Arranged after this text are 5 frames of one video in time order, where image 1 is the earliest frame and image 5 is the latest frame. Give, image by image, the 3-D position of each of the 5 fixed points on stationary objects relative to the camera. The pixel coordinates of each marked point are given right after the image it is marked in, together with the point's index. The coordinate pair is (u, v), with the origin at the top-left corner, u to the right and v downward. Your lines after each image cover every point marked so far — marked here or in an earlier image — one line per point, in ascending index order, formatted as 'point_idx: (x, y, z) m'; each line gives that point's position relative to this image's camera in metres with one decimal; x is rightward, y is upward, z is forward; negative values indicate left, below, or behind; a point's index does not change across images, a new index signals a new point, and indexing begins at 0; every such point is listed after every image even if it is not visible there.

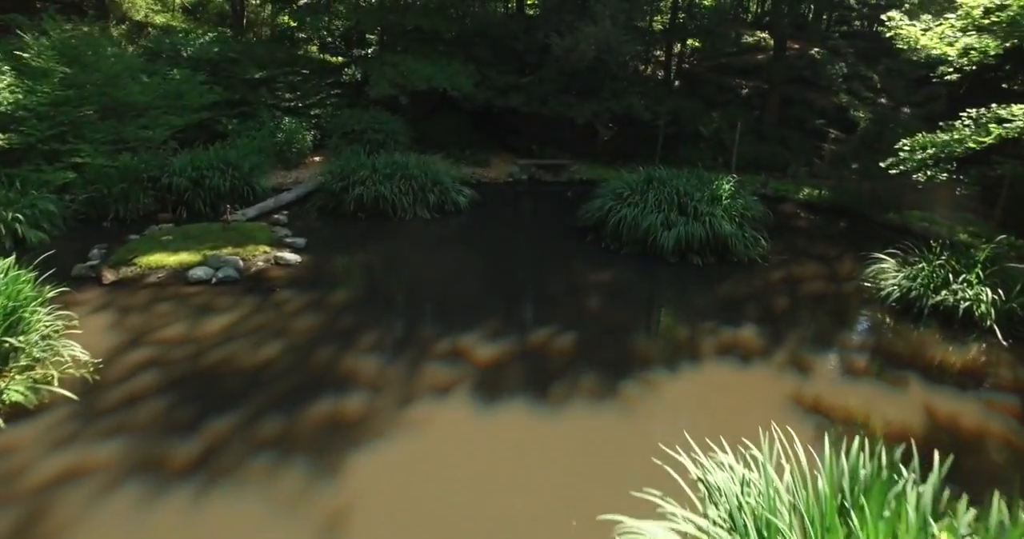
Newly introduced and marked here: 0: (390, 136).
0: (-2.0, +2.2, +11.0) m
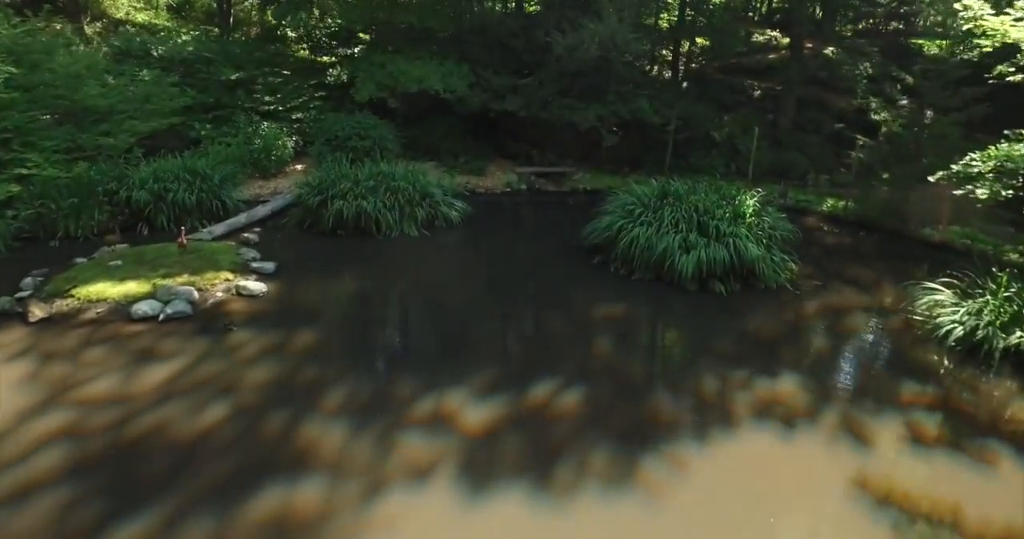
0: (-2.0, +1.9, +10.1) m
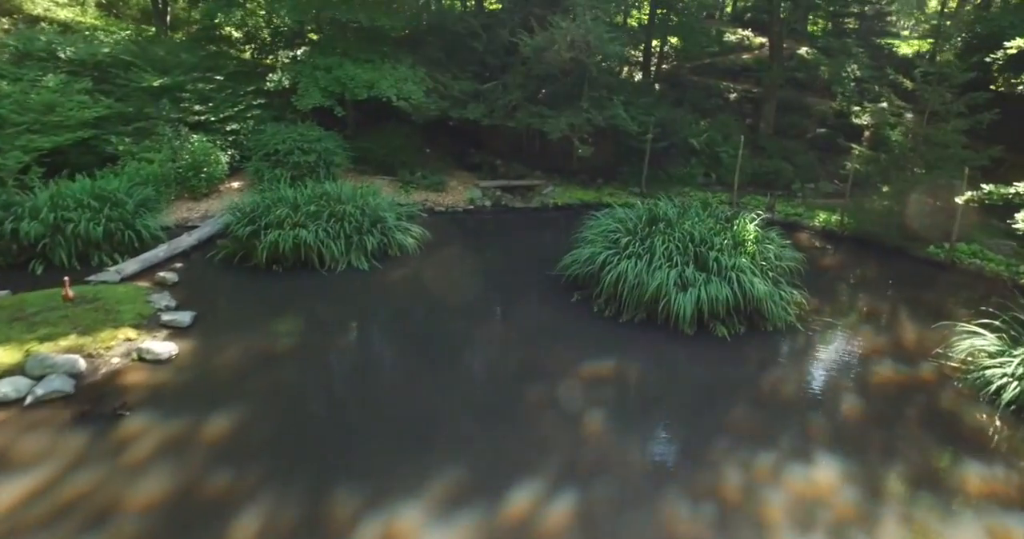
0: (-2.5, +1.5, +8.9) m
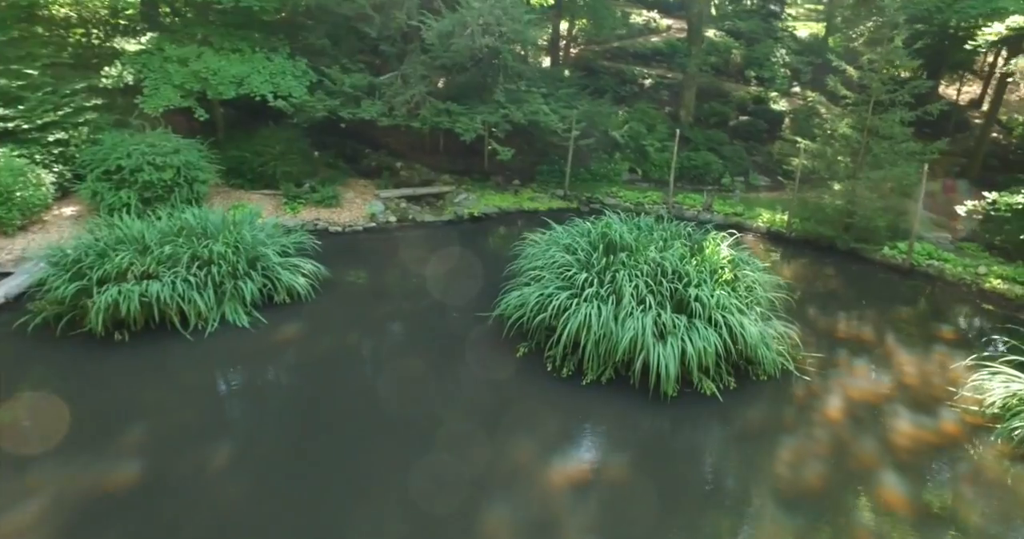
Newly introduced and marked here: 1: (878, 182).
0: (-3.5, +1.0, +7.1) m
1: (+4.1, +1.0, +7.4) m
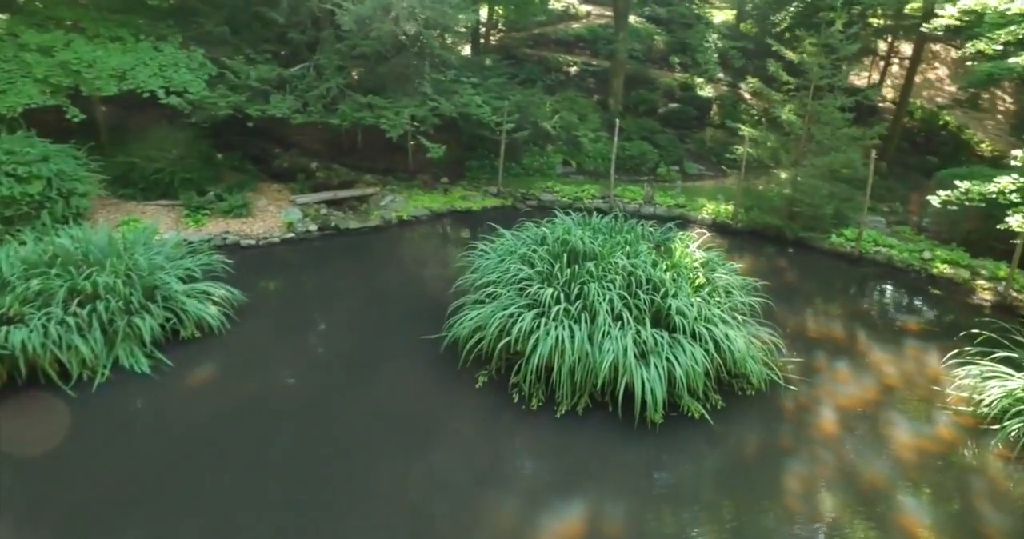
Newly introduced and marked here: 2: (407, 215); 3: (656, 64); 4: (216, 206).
0: (-4.1, +0.8, +6.0) m
1: (+3.4, +1.1, +7.2) m
2: (-1.2, +0.6, +7.7) m
3: (+2.7, +3.8, +12.4) m
4: (-3.1, +0.7, +7.0) m
